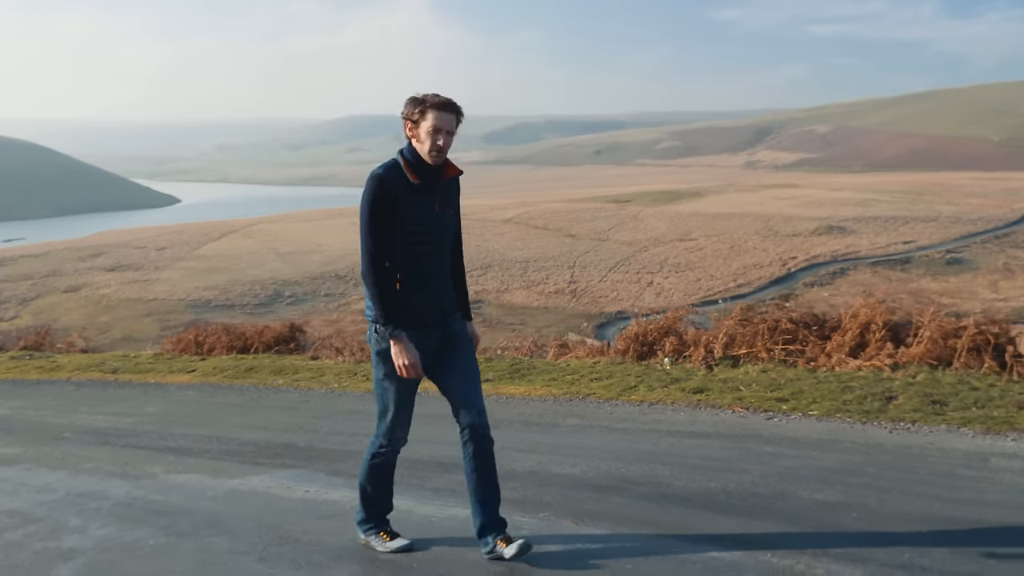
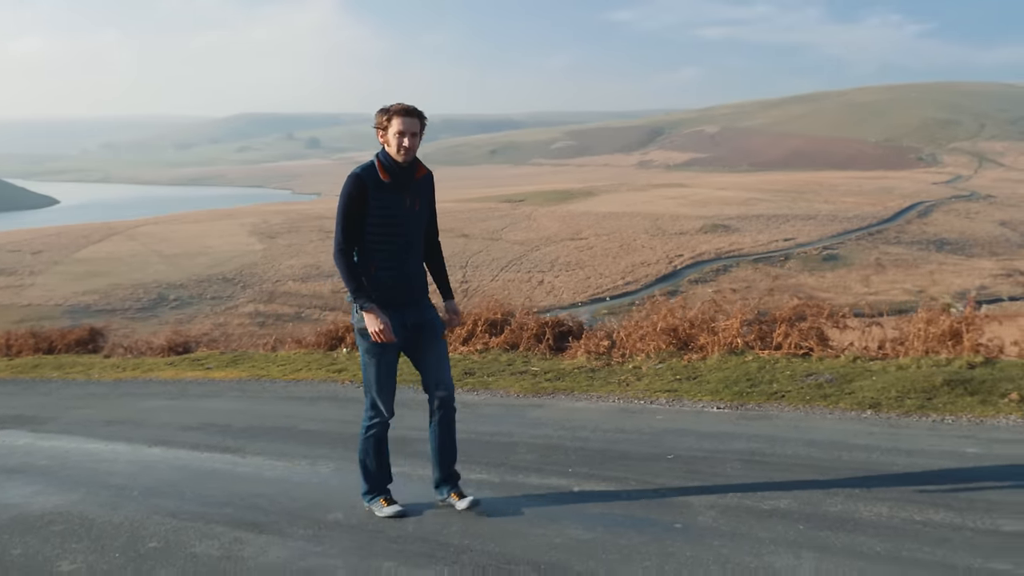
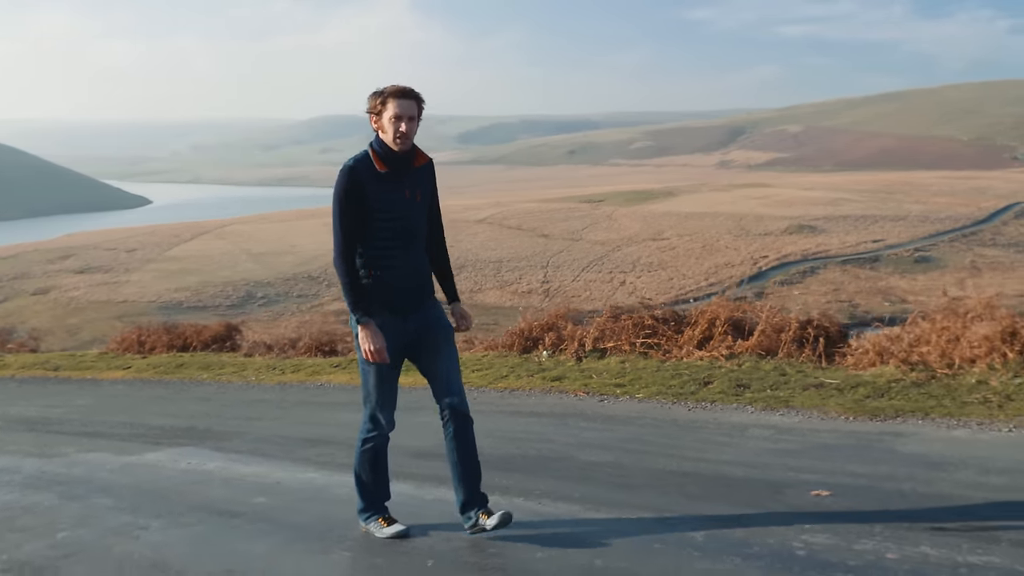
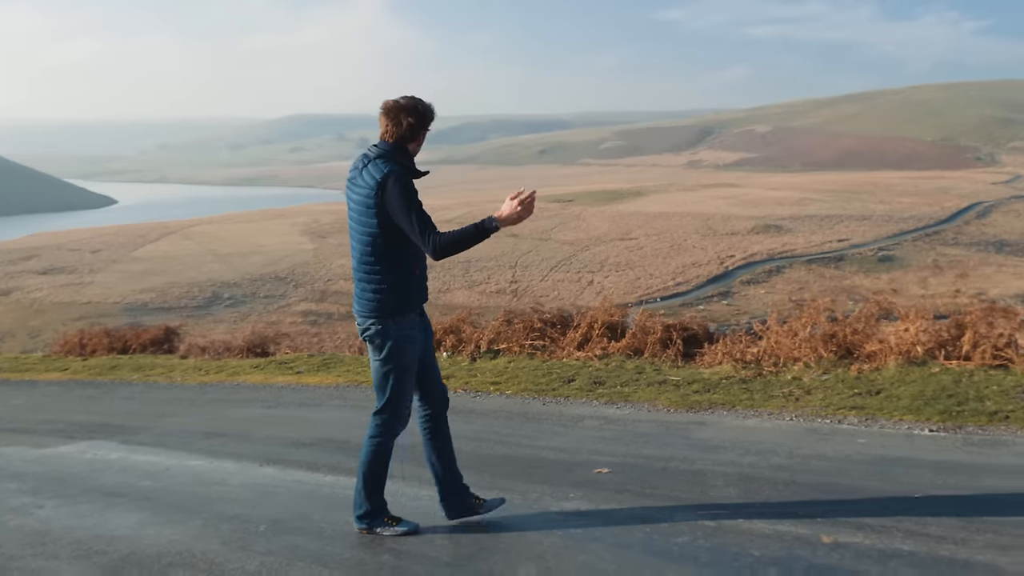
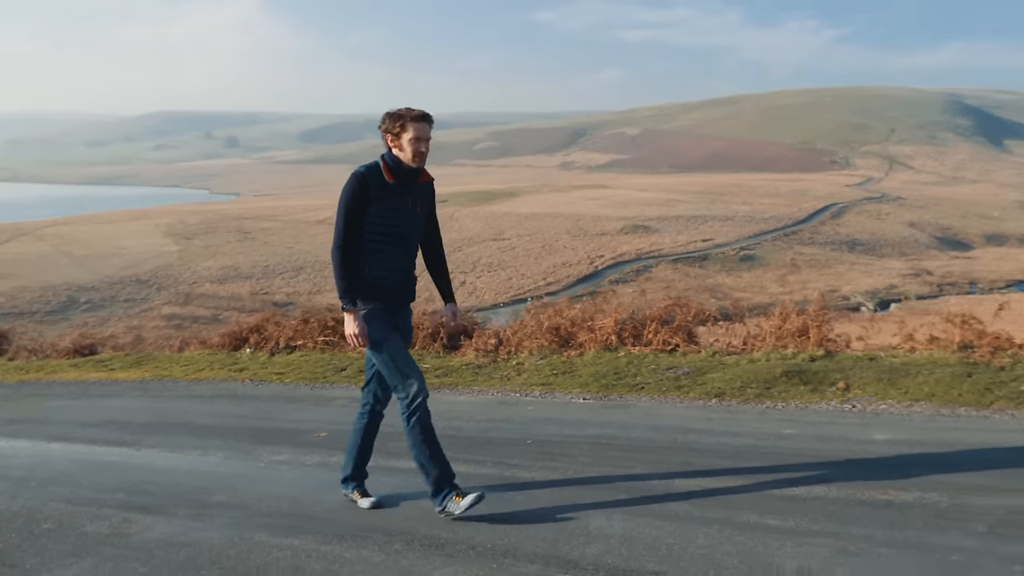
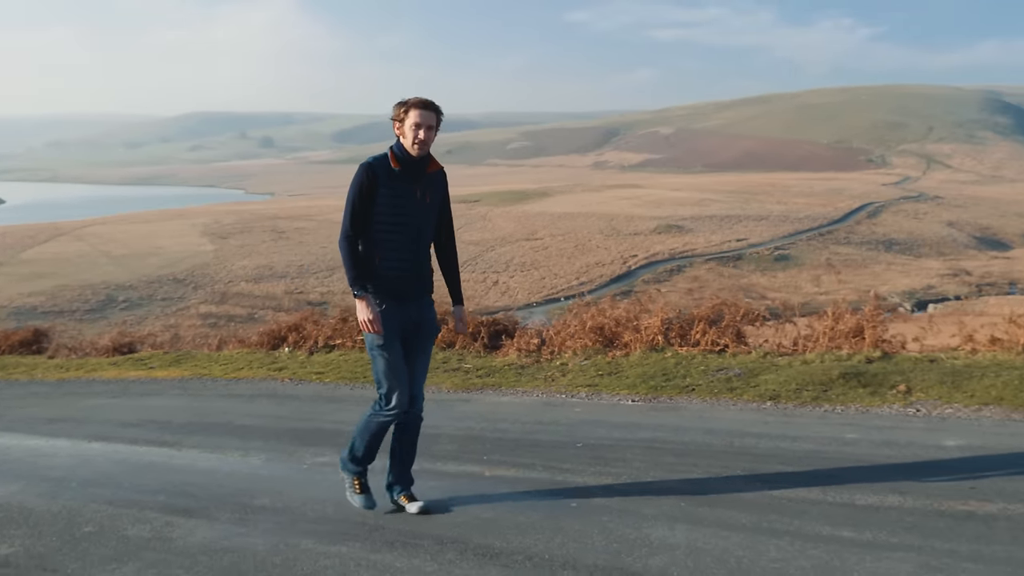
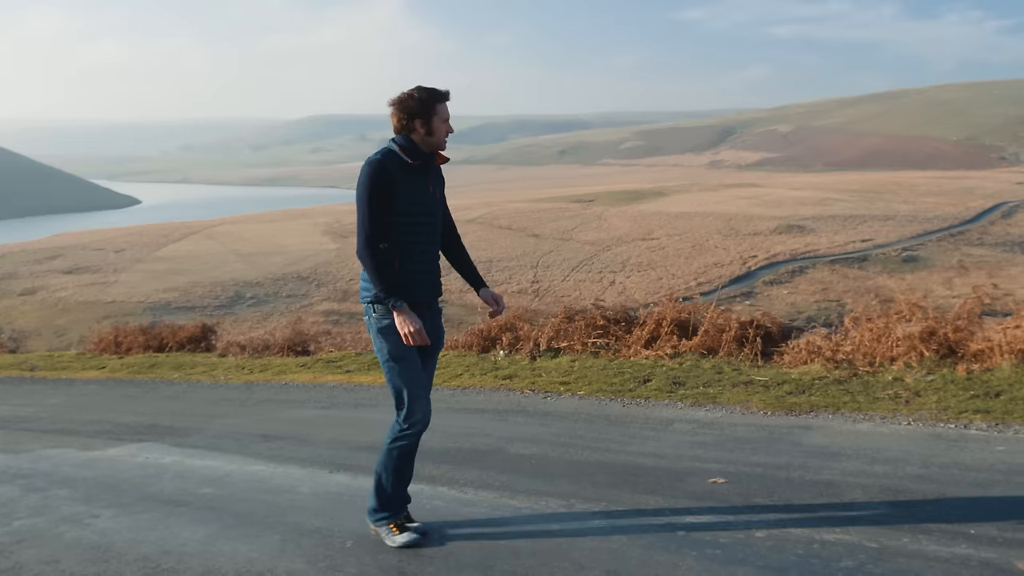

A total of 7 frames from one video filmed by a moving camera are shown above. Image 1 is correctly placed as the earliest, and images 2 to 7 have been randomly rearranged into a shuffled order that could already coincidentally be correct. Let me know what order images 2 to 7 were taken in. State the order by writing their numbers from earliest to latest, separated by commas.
3, 7, 4, 2, 6, 5
